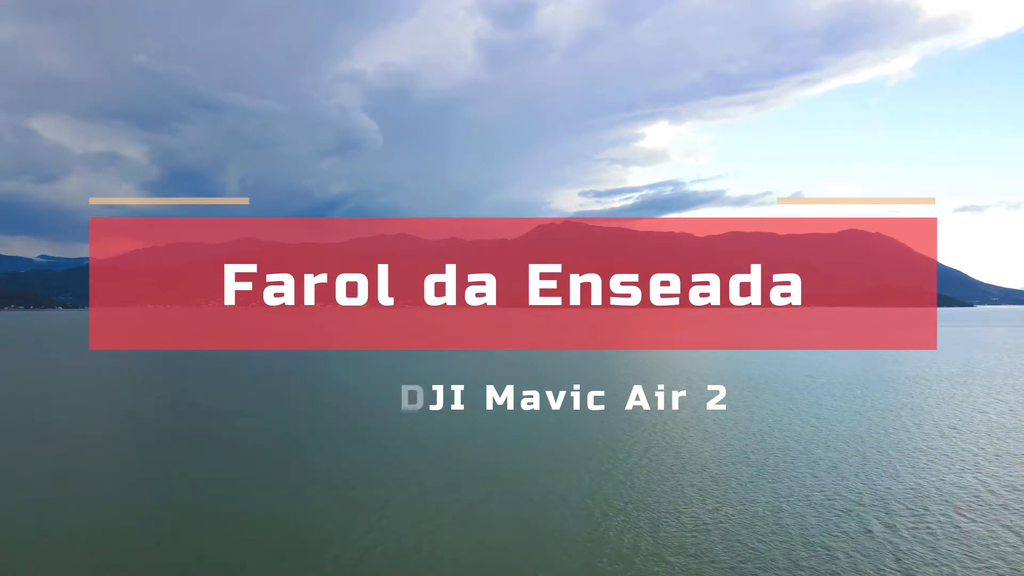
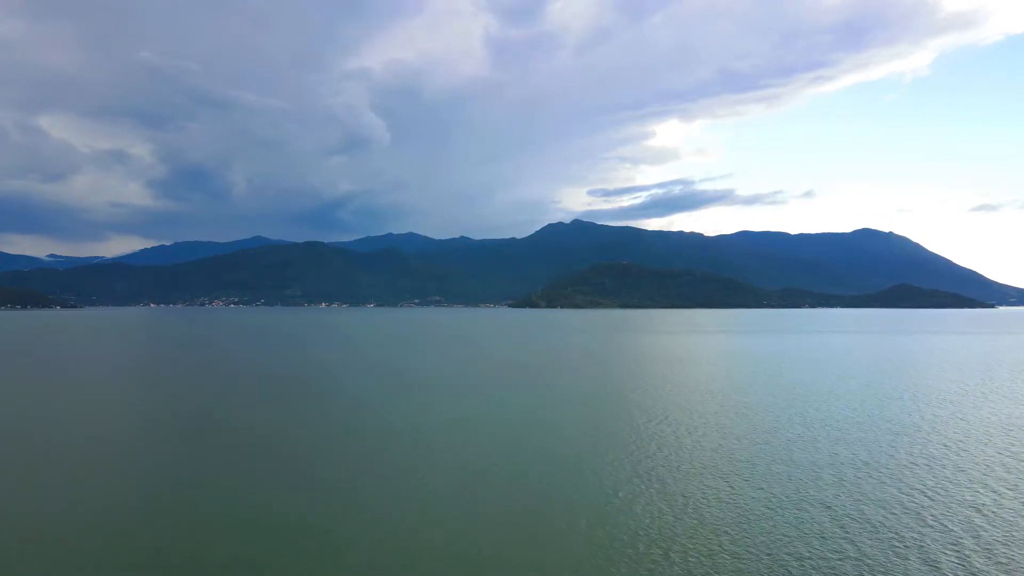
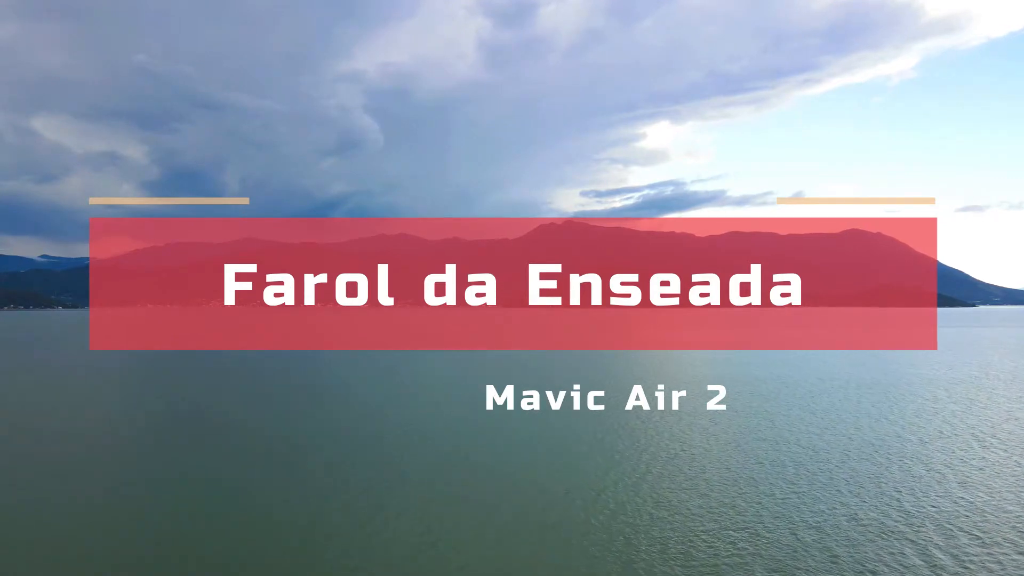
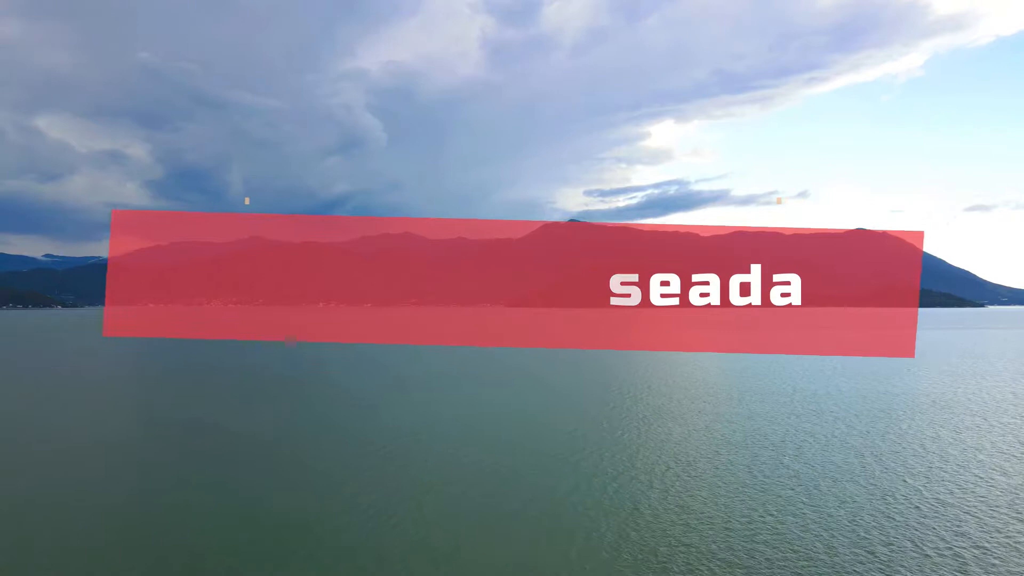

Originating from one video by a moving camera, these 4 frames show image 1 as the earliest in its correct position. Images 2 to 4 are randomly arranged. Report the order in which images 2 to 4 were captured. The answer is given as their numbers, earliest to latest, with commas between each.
3, 4, 2
